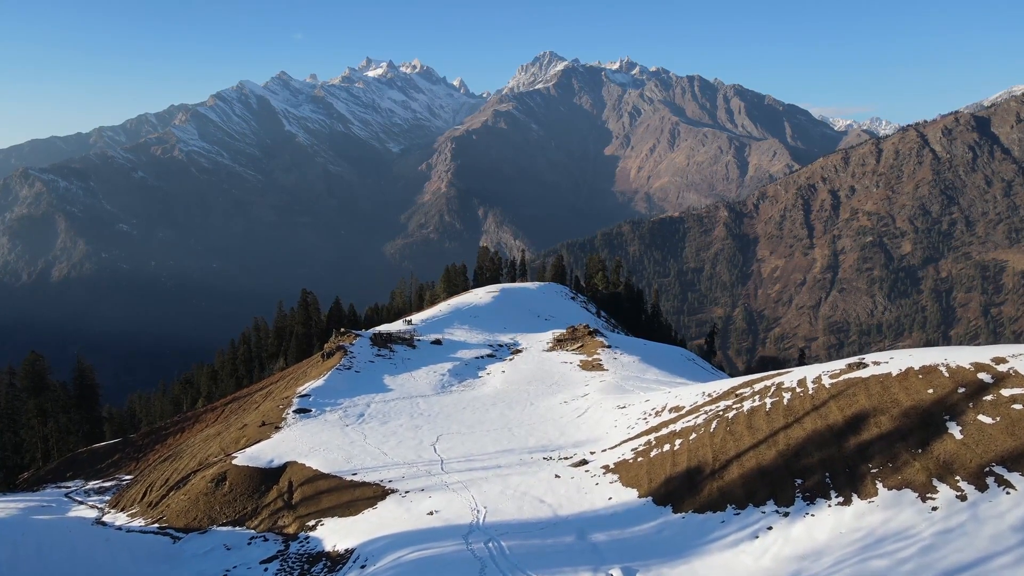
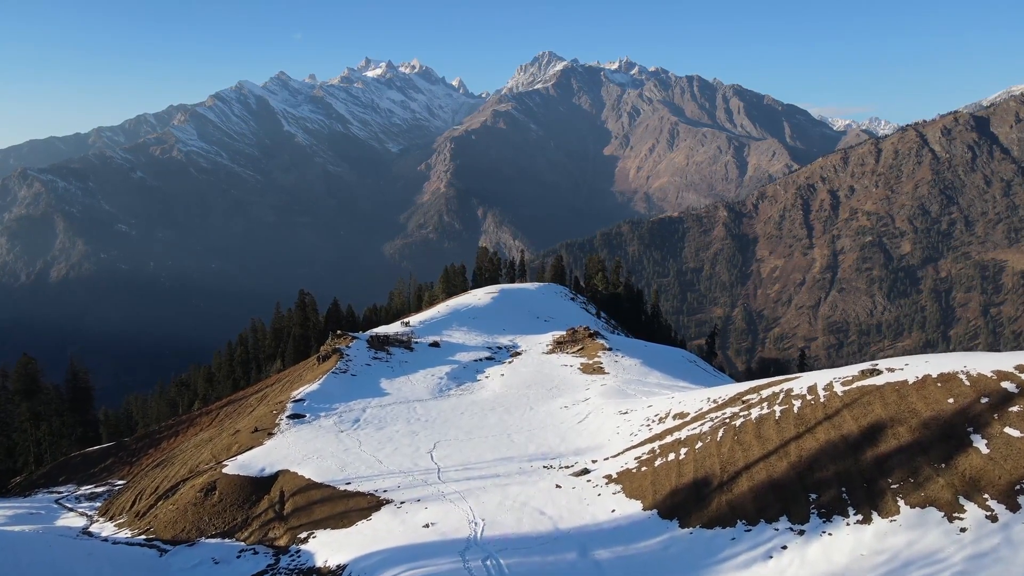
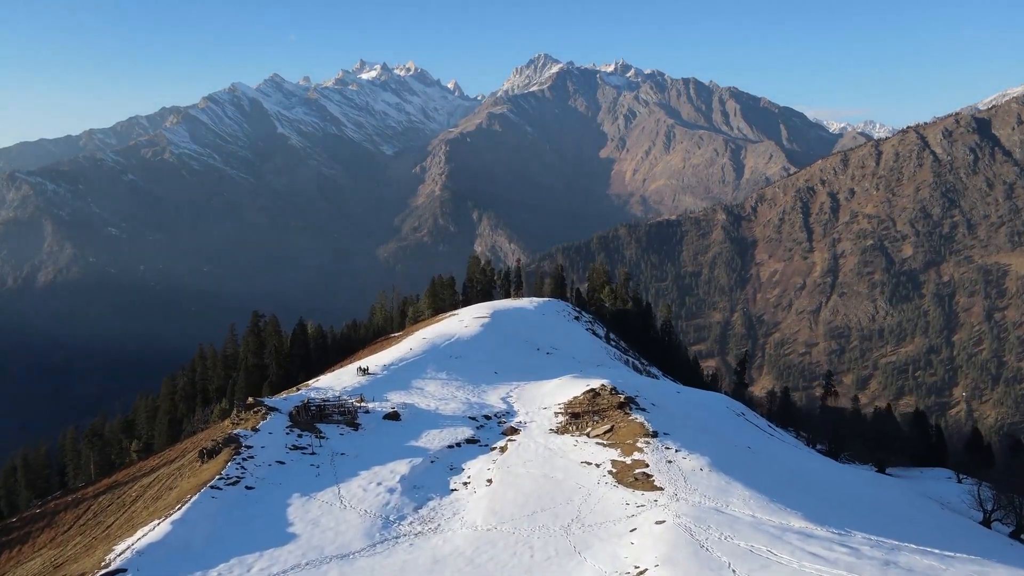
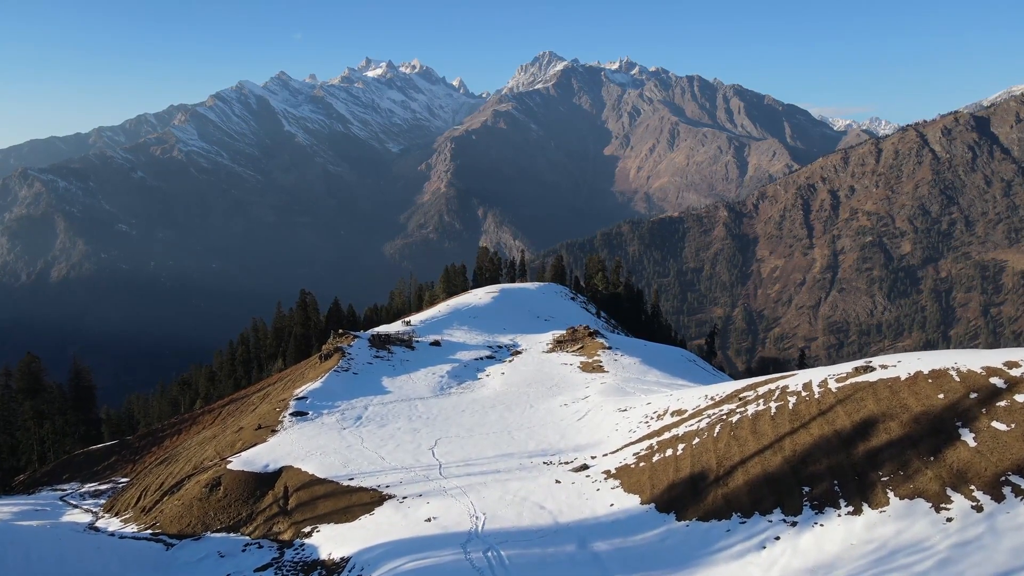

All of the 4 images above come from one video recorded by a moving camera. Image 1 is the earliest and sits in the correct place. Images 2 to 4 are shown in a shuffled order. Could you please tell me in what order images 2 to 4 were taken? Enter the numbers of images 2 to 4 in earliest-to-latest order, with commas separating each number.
4, 2, 3
